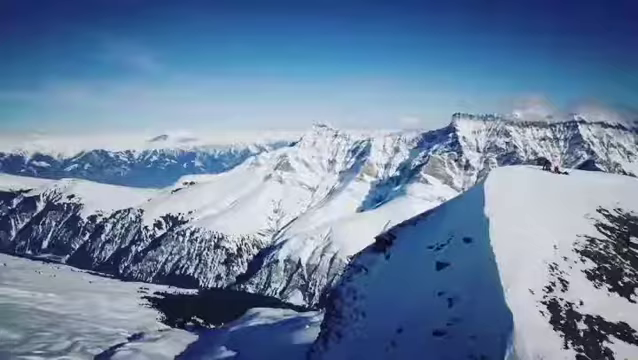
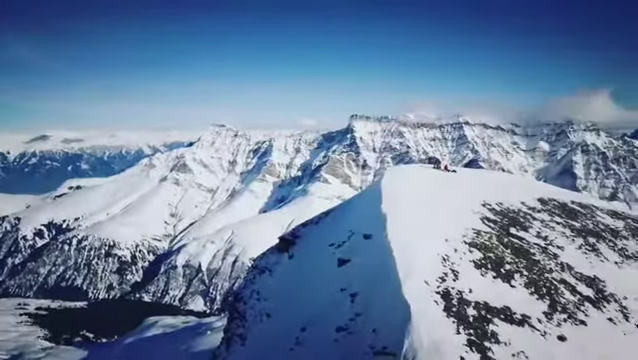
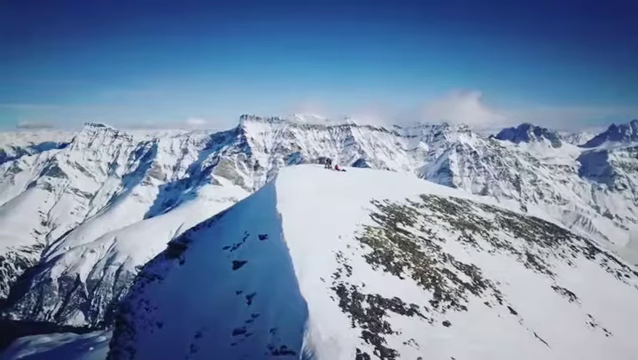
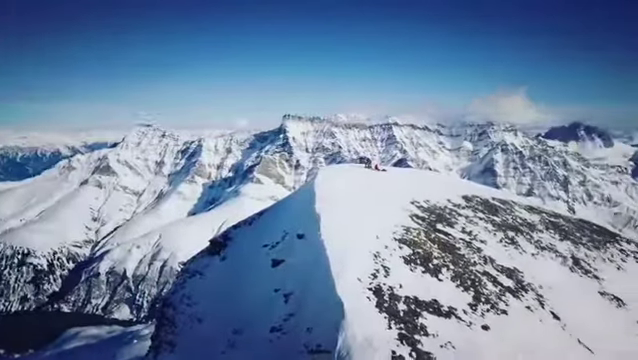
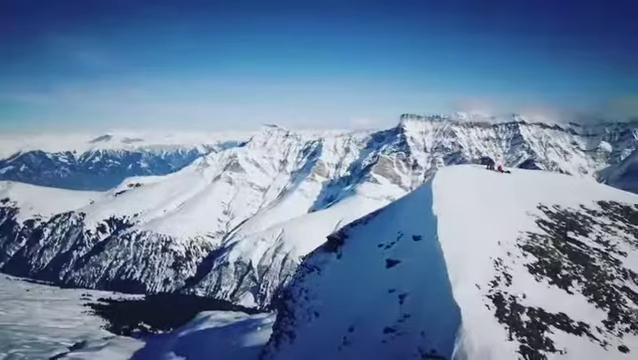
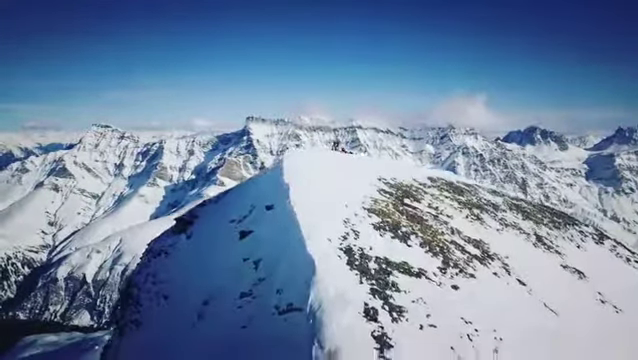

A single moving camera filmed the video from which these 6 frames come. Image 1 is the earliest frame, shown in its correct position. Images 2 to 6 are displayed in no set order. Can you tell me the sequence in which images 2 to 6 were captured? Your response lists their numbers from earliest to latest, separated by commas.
5, 2, 4, 3, 6
